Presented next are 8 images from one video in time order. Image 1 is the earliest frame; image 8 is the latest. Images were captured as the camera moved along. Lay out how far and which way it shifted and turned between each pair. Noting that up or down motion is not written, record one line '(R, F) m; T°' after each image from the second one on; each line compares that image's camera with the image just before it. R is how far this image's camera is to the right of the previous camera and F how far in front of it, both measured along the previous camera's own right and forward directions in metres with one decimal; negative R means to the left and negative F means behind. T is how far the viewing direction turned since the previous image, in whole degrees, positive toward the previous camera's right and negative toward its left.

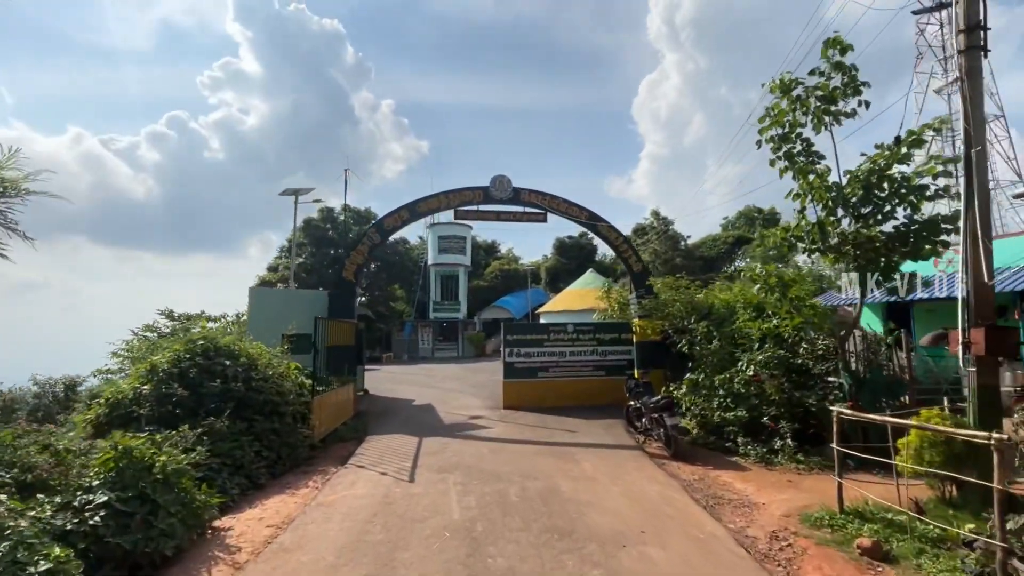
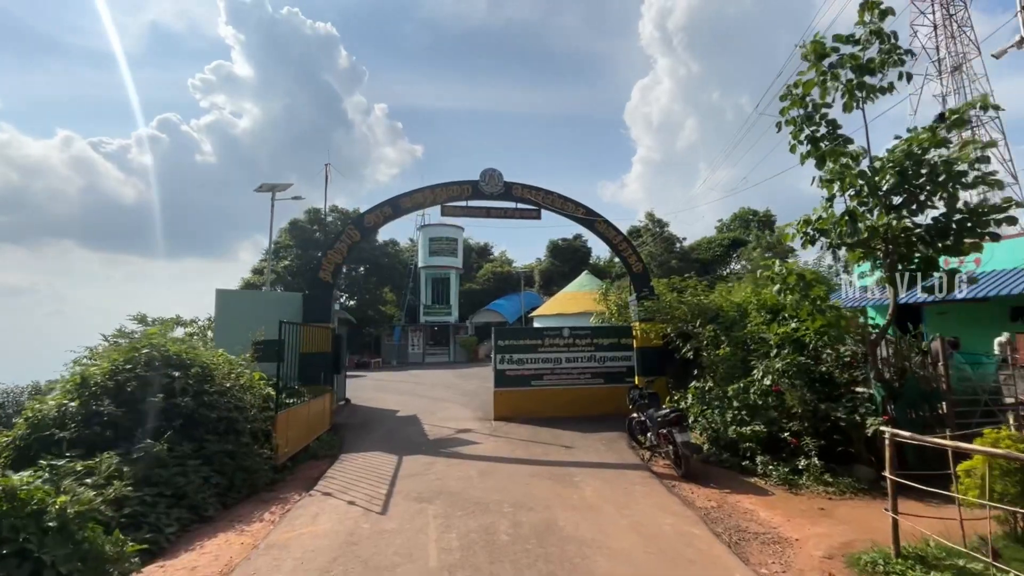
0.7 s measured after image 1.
(+0.1, +1.0) m; +1°
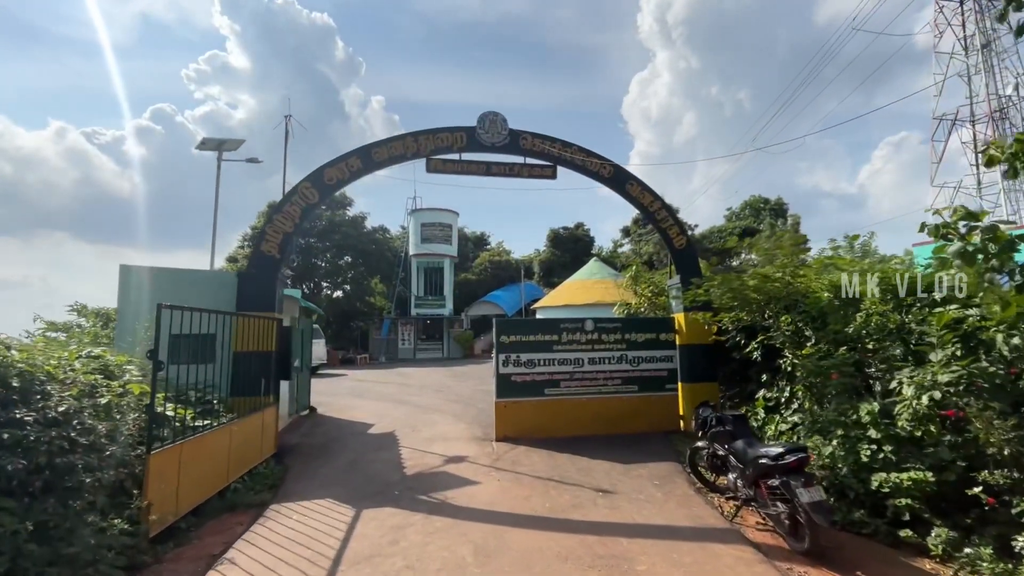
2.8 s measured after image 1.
(-0.2, +2.9) m; 0°
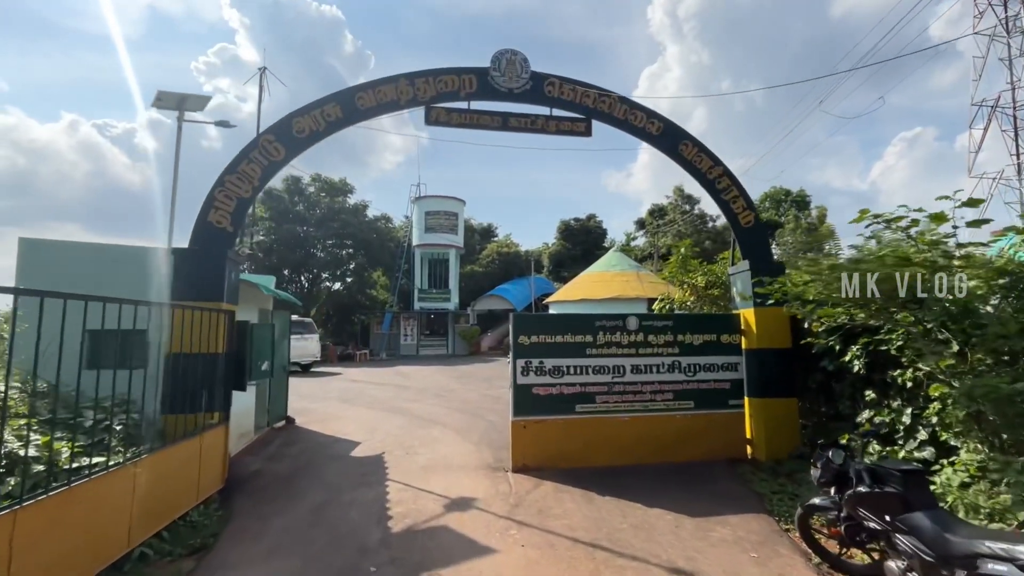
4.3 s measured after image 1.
(-0.3, +2.1) m; -1°
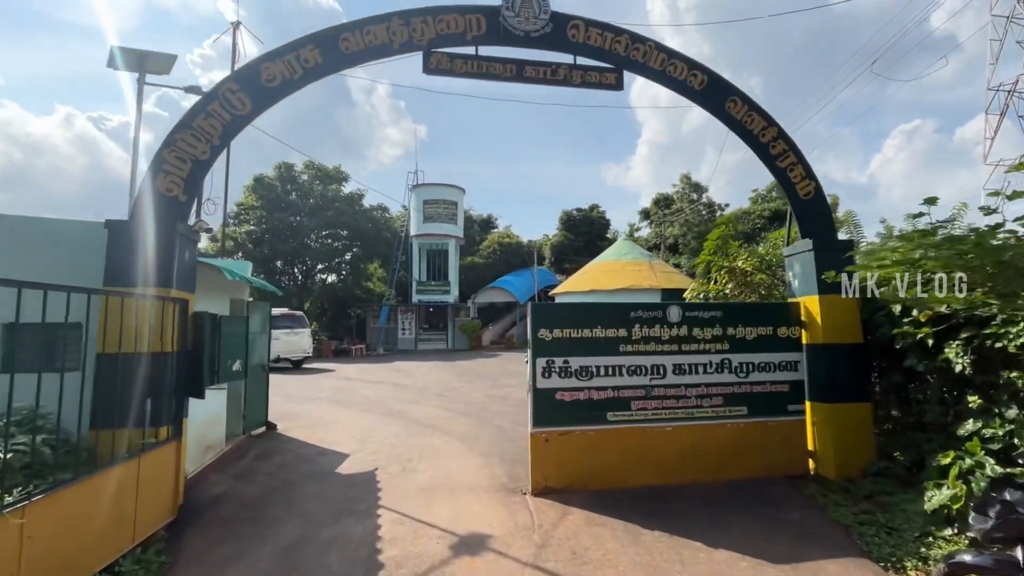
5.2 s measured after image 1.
(-0.2, +1.3) m; 0°
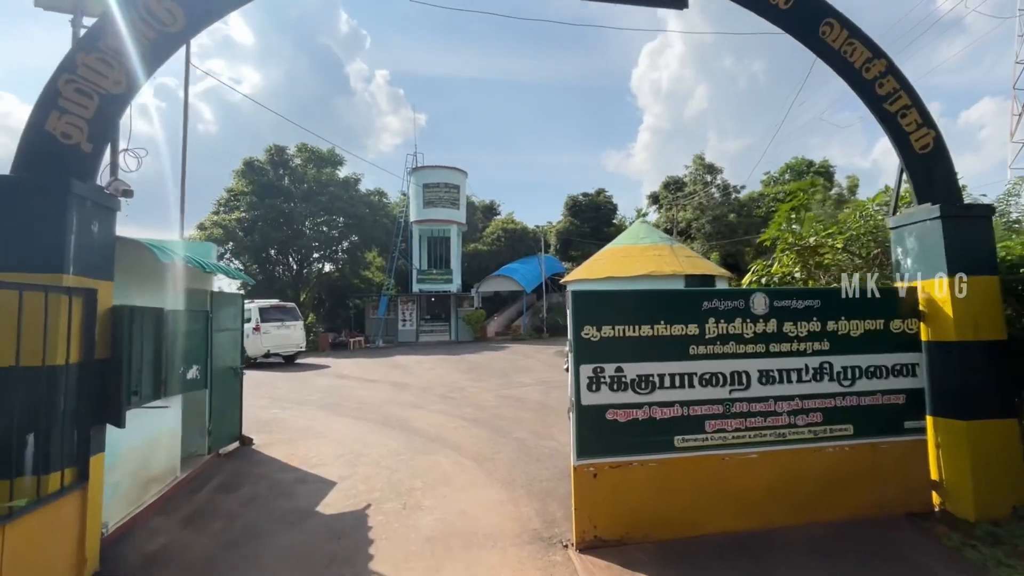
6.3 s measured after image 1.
(-0.3, +1.5) m; 0°
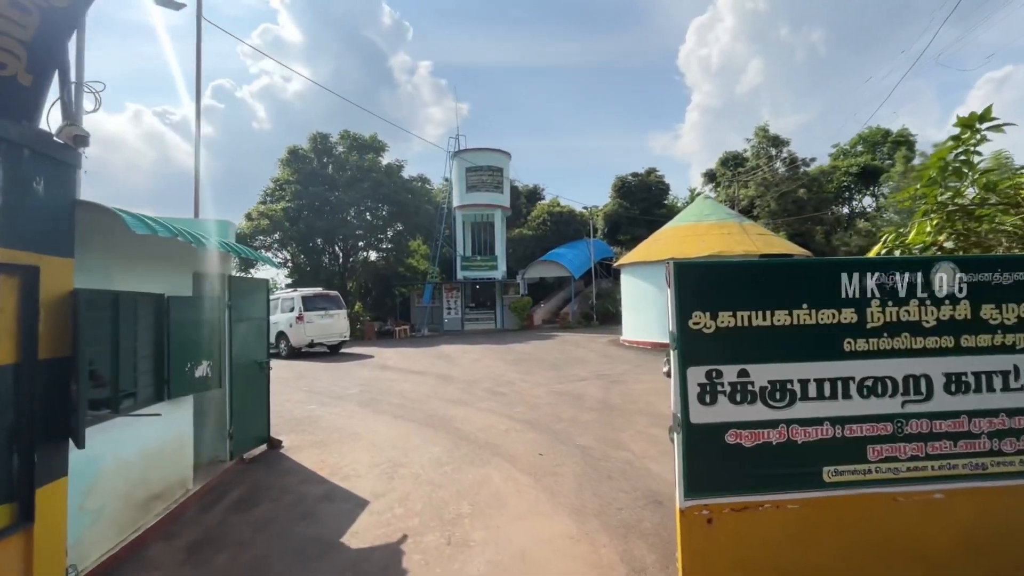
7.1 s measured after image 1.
(-0.2, +1.2) m; -5°
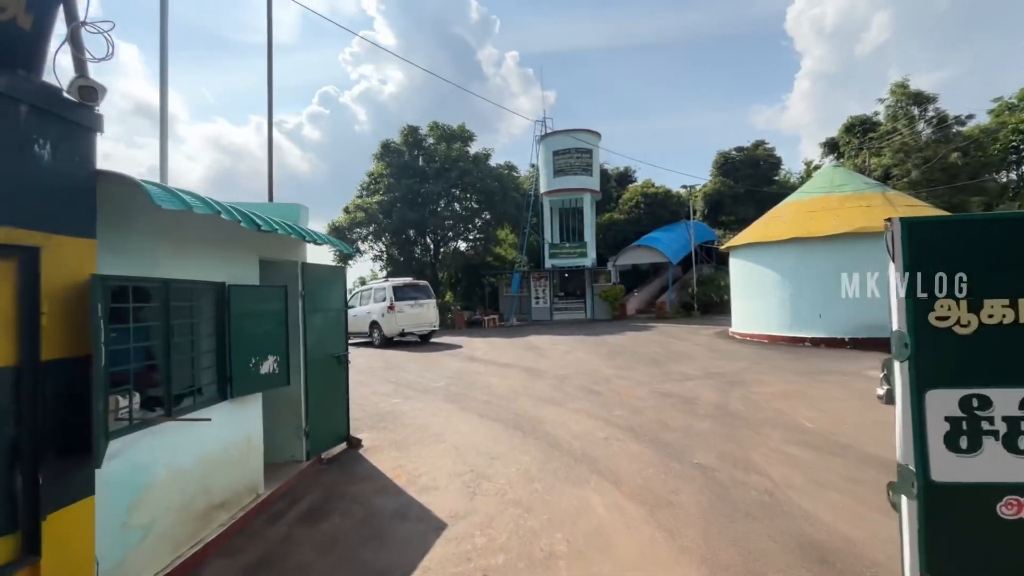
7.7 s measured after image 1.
(-0.1, +1.0) m; -11°
